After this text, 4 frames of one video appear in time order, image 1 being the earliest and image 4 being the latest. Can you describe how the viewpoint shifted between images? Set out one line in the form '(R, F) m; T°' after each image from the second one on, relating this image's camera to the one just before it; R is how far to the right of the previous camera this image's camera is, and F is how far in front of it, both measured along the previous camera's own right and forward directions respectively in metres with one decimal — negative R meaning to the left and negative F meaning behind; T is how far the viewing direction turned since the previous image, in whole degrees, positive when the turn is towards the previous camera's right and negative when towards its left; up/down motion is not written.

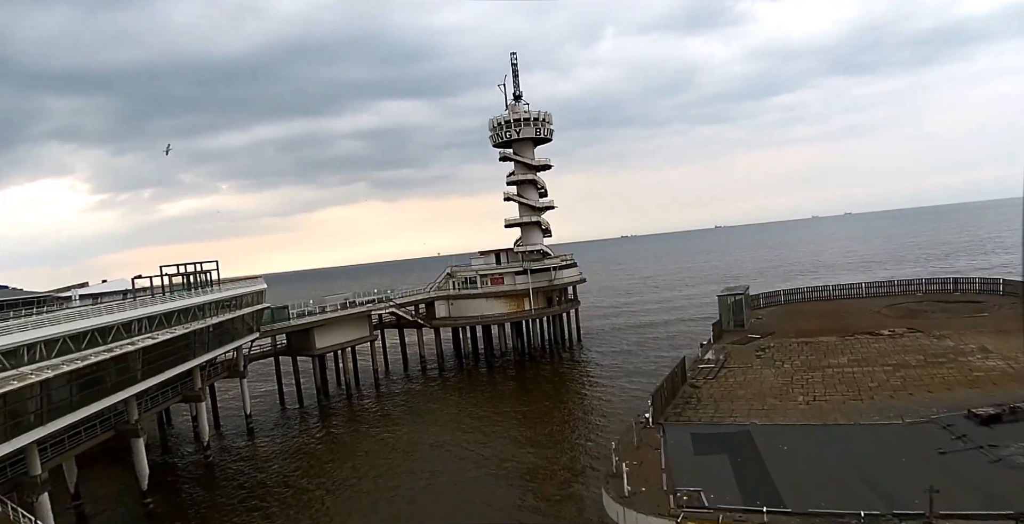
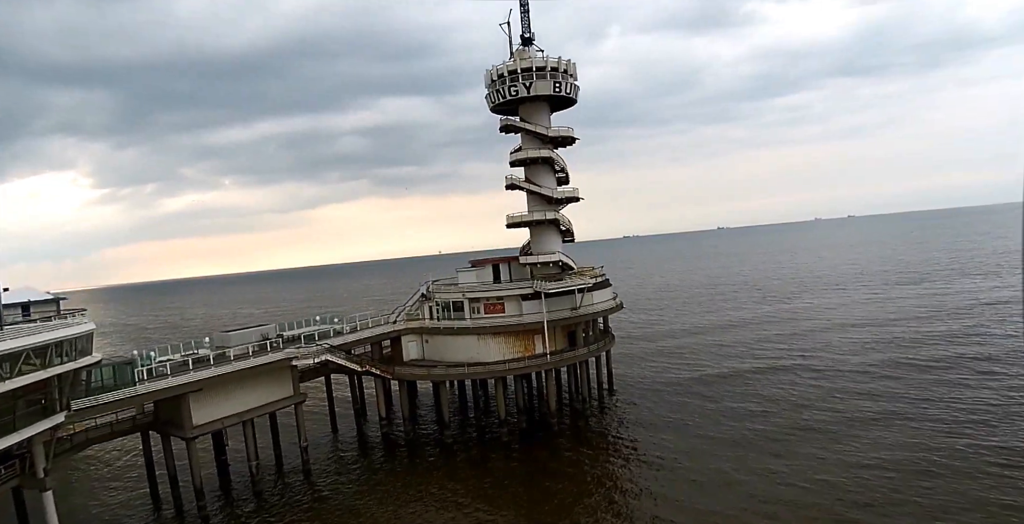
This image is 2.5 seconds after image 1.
(-0.3, +20.9) m; 0°
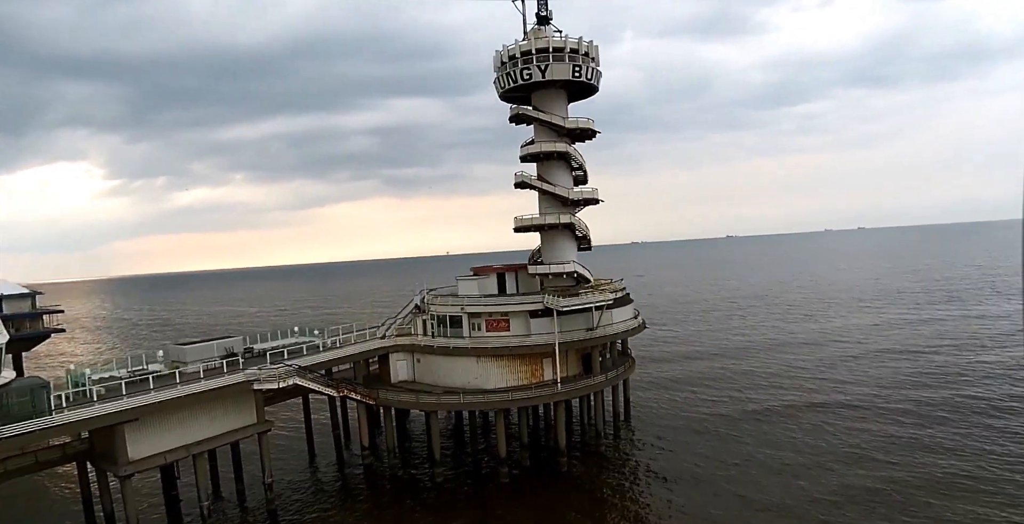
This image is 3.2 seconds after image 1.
(0.0, +5.8) m; -1°
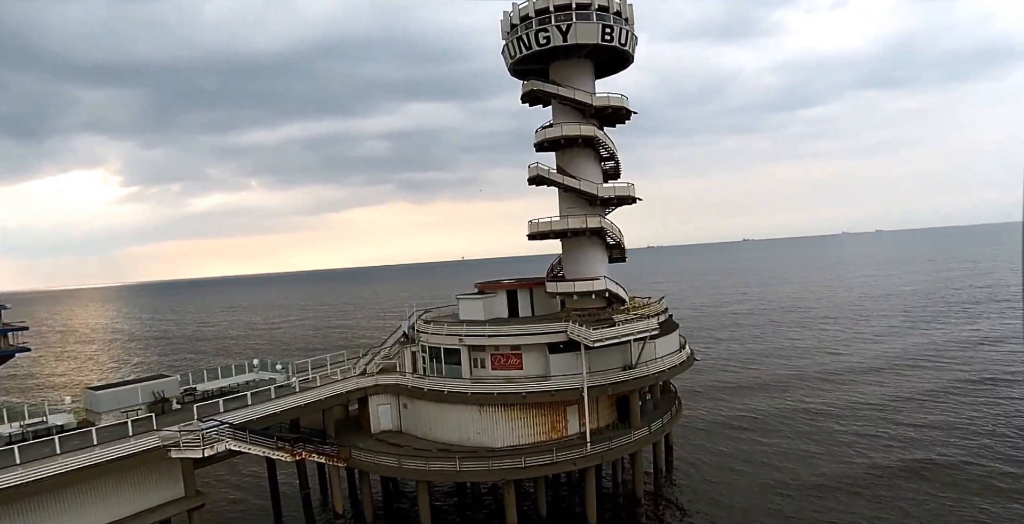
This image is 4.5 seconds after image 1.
(0.0, +8.2) m; -1°
